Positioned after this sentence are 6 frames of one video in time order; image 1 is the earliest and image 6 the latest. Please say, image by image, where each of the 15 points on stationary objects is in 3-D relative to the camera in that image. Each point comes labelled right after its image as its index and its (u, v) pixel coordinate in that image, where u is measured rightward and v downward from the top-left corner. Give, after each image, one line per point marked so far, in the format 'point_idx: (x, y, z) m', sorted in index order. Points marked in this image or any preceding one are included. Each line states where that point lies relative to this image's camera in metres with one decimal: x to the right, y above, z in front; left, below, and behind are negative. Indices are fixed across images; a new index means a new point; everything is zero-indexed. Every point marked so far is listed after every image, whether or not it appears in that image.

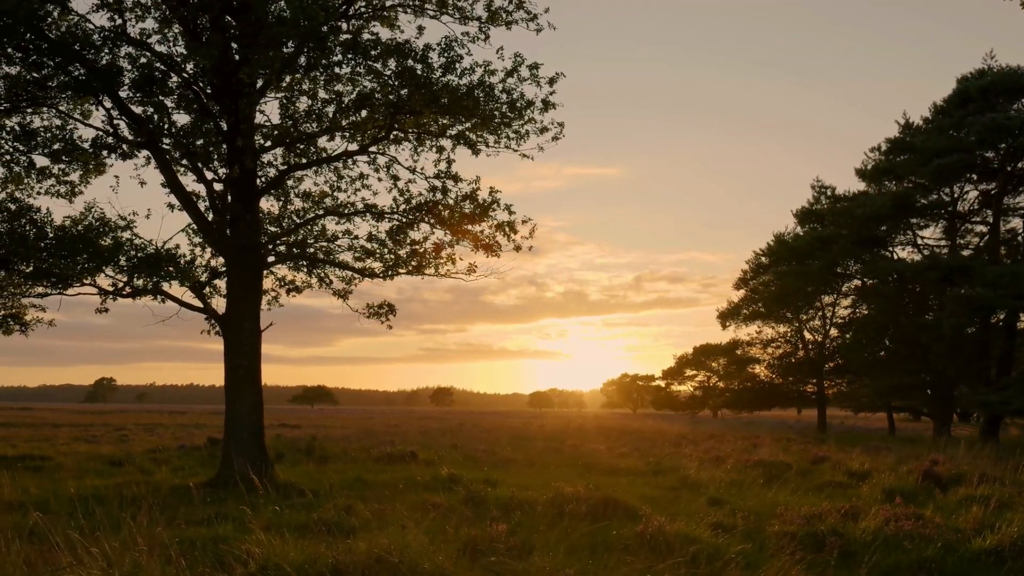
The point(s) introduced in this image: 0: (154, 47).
0: (-6.1, +4.1, +13.3) m
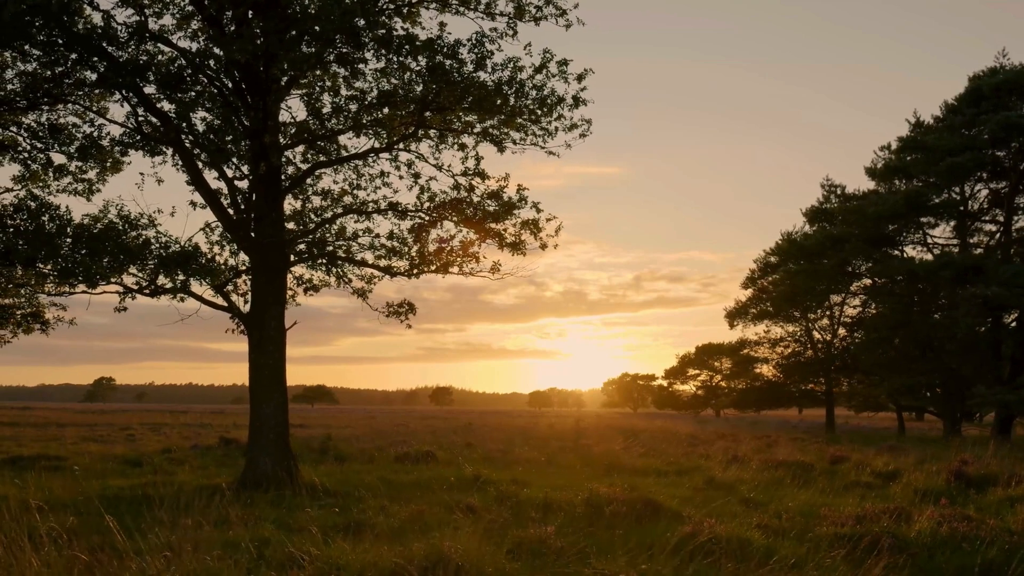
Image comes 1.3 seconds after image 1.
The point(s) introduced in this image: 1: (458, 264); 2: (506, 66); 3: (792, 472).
0: (-5.6, +4.1, +13.1) m
1: (-1.0, +0.5, +14.9) m
2: (-0.1, +3.5, +12.3) m
3: (+5.8, -3.8, +16.1) m
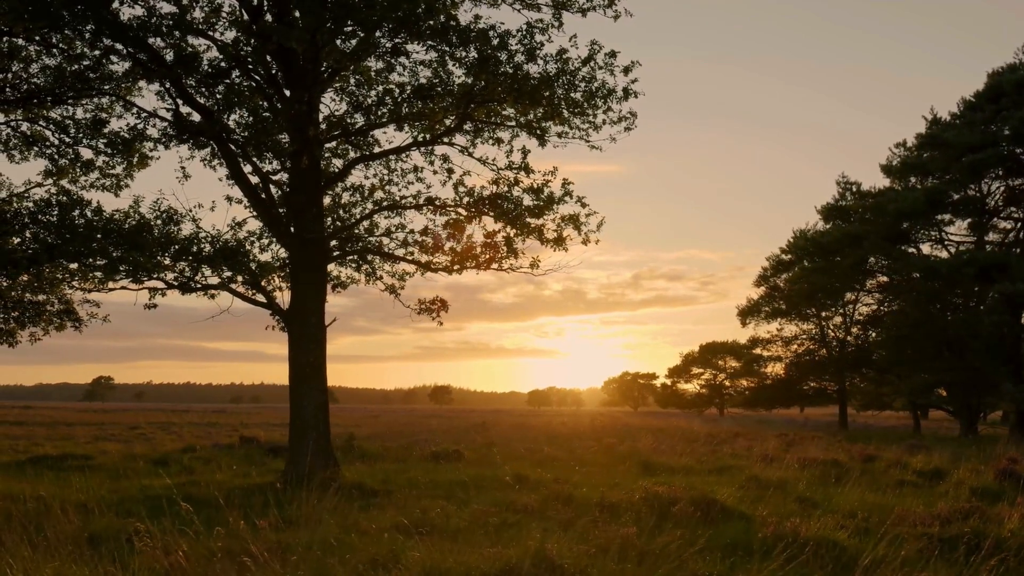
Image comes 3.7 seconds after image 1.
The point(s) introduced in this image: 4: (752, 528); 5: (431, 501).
0: (-4.9, +4.2, +12.9) m
1: (-0.3, +0.5, +14.7) m
2: (+0.7, +3.6, +12.1) m
3: (+6.5, -3.7, +15.9) m
4: (+2.4, -2.4, +7.8) m
5: (-1.1, -2.7, +10.0) m
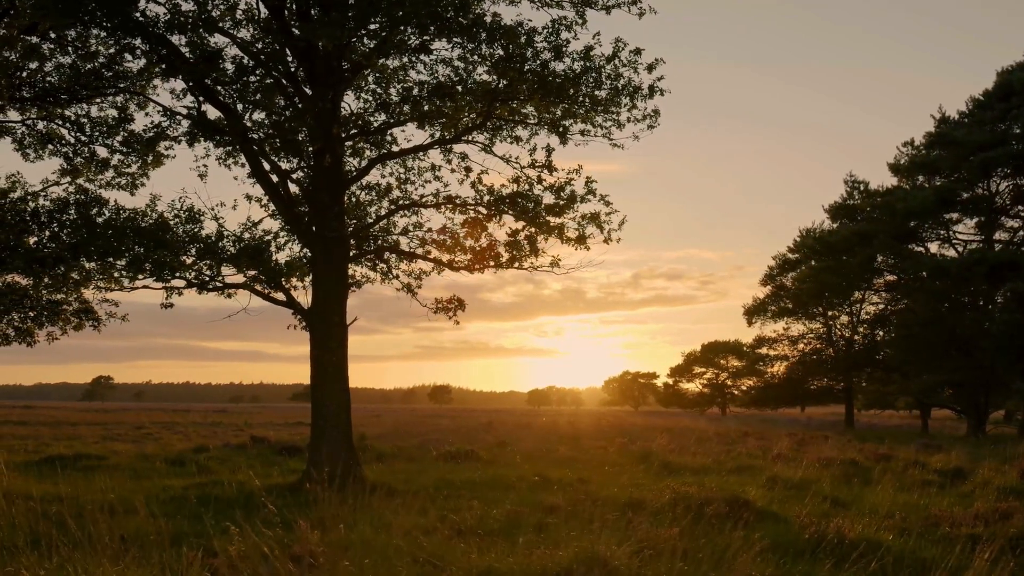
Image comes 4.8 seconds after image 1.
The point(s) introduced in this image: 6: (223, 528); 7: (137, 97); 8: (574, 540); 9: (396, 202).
0: (-4.5, +4.2, +12.8) m
1: (+0.1, +0.5, +14.7) m
2: (+1.1, +3.6, +12.0) m
3: (+6.9, -3.7, +15.9) m
4: (+2.8, -2.4, +7.7) m
5: (-0.7, -2.7, +10.0) m
6: (-3.0, -2.5, +8.1) m
7: (-7.8, +4.0, +16.2) m
8: (+0.5, -2.2, +6.7) m
9: (-2.5, +1.8, +16.4) m
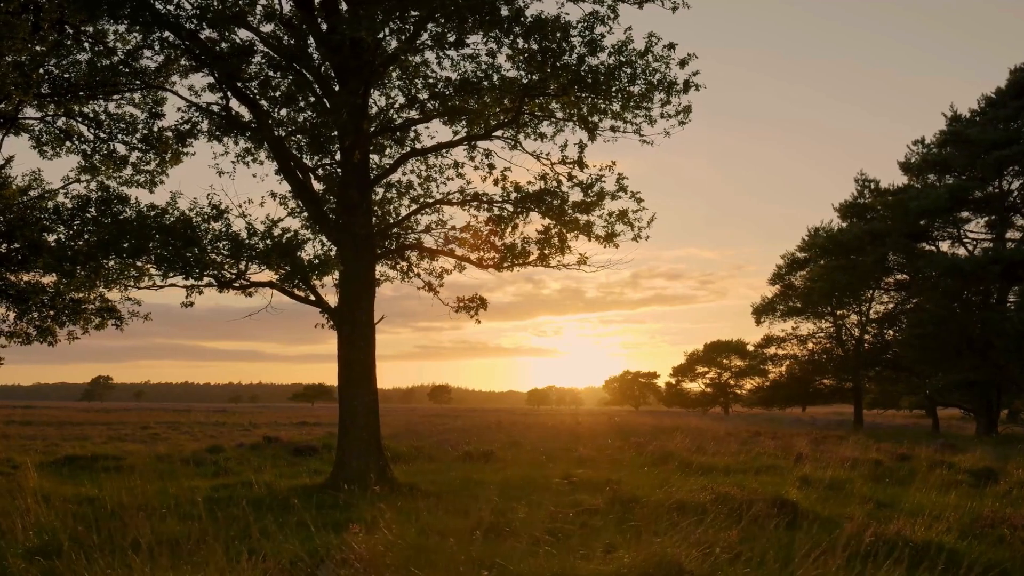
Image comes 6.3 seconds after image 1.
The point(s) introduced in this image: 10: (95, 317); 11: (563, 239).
0: (-4.0, +4.2, +12.6) m
1: (+0.6, +0.6, +14.5) m
2: (+1.6, +3.6, +11.8) m
3: (+7.4, -3.7, +15.7) m
4: (+3.3, -2.4, +7.6) m
5: (-0.2, -2.7, +9.8) m
6: (-2.5, -2.5, +7.9) m
7: (-7.3, +4.0, +16.0) m
8: (+1.0, -2.1, +6.6) m
9: (-2.0, +1.8, +16.3) m
10: (-8.3, -0.6, +15.4) m
11: (+0.9, +0.9, +14.2) m
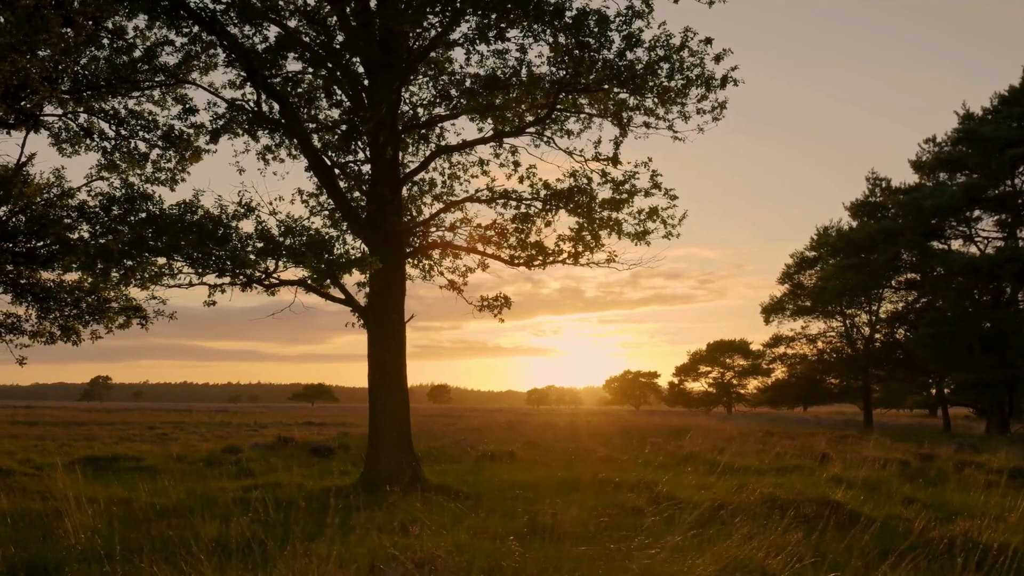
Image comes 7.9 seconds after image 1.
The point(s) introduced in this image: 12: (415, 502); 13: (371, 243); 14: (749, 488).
0: (-3.5, +4.3, +12.5) m
1: (+1.1, +0.6, +14.3) m
2: (+2.1, +3.6, +11.7) m
3: (+7.9, -3.6, +15.6) m
4: (+3.8, -2.3, +7.4) m
5: (+0.4, -2.7, +9.6) m
6: (-2.0, -2.4, +7.7) m
7: (-6.8, +4.0, +15.8) m
8: (+1.5, -2.1, +6.4) m
9: (-1.4, +1.9, +16.1) m
10: (-7.8, -0.6, +15.2) m
11: (+1.5, +0.9, +14.1) m
12: (-1.2, -2.6, +9.2) m
13: (-2.3, +0.7, +12.7) m
14: (+3.3, -2.8, +10.7) m
